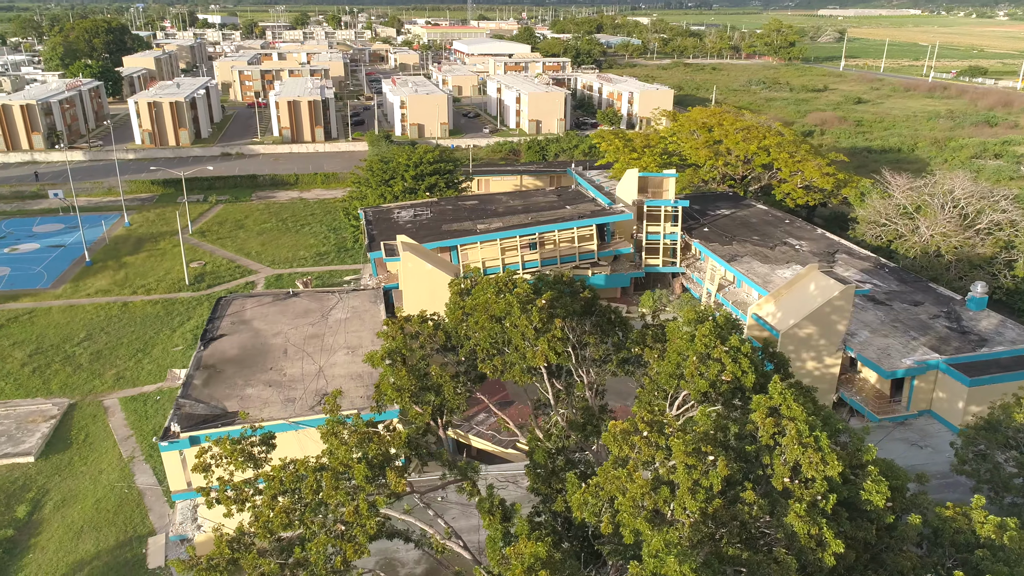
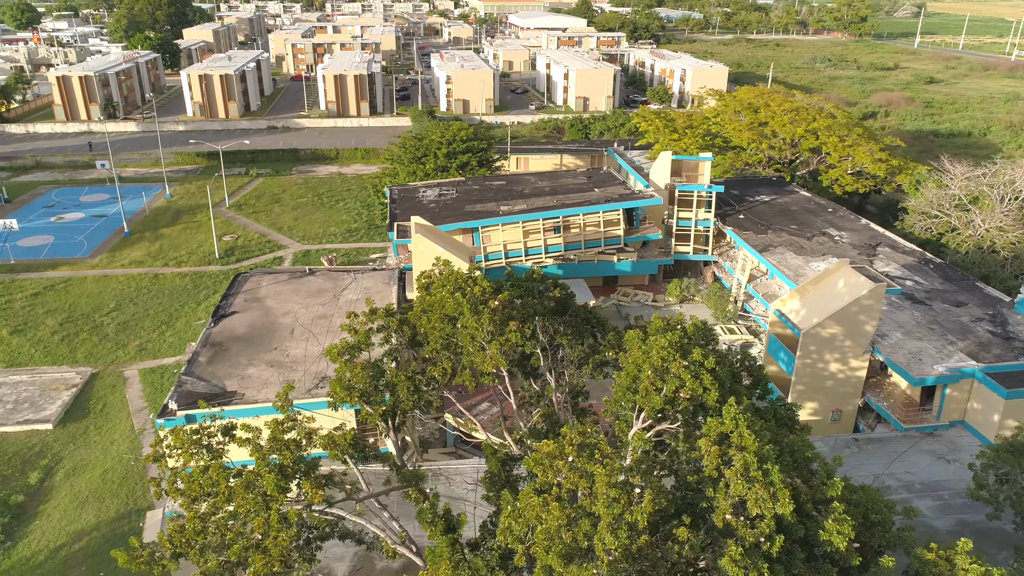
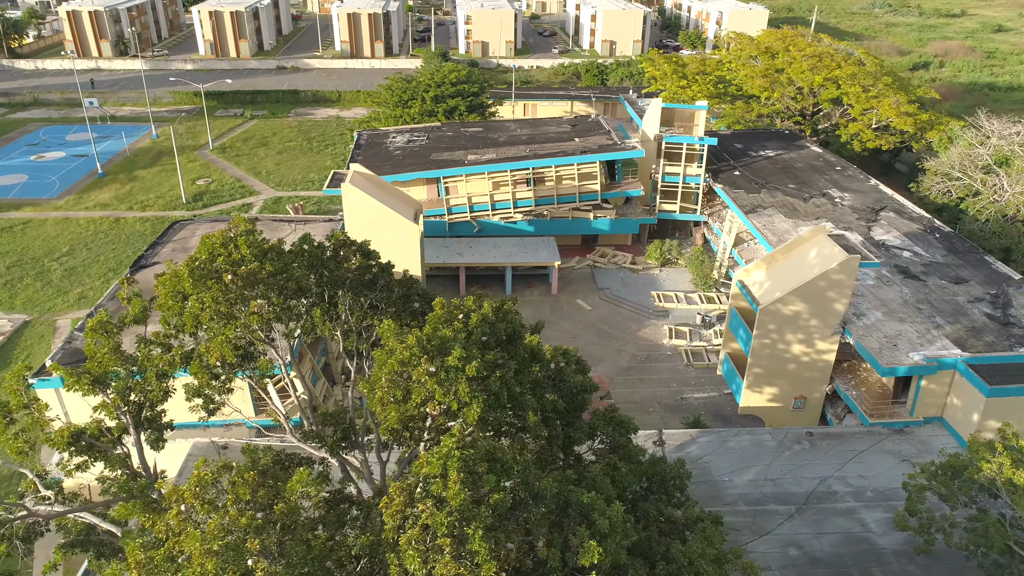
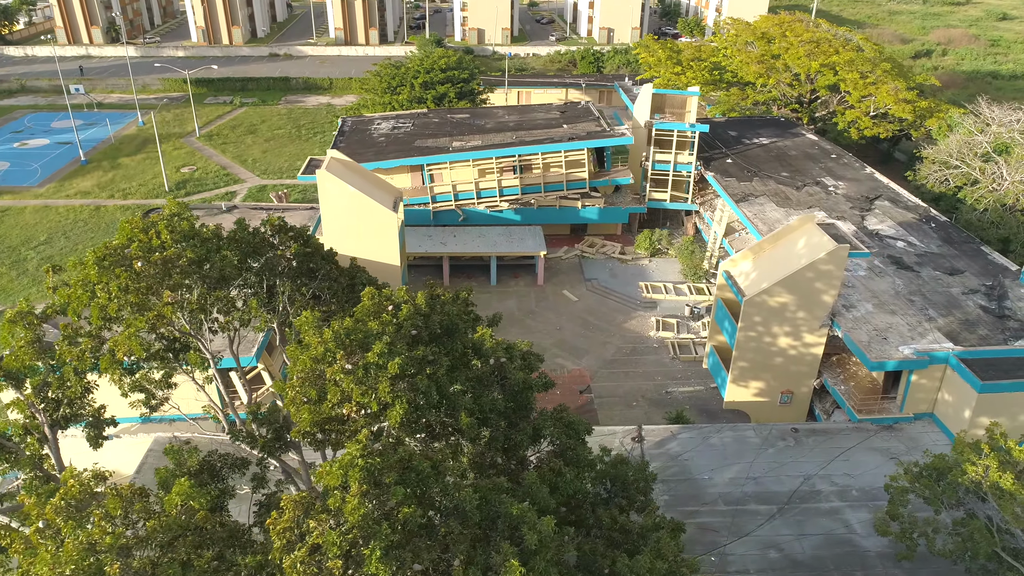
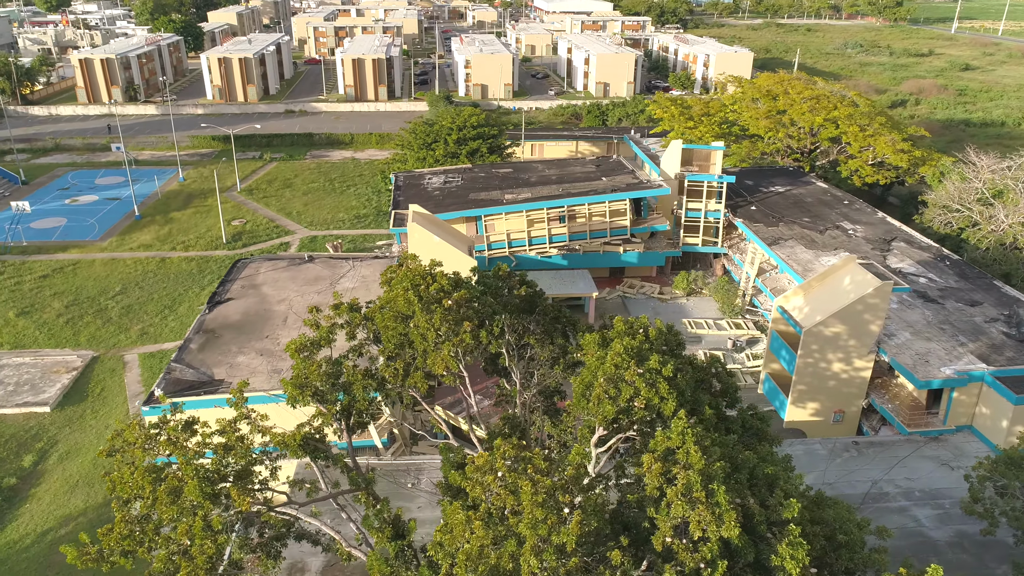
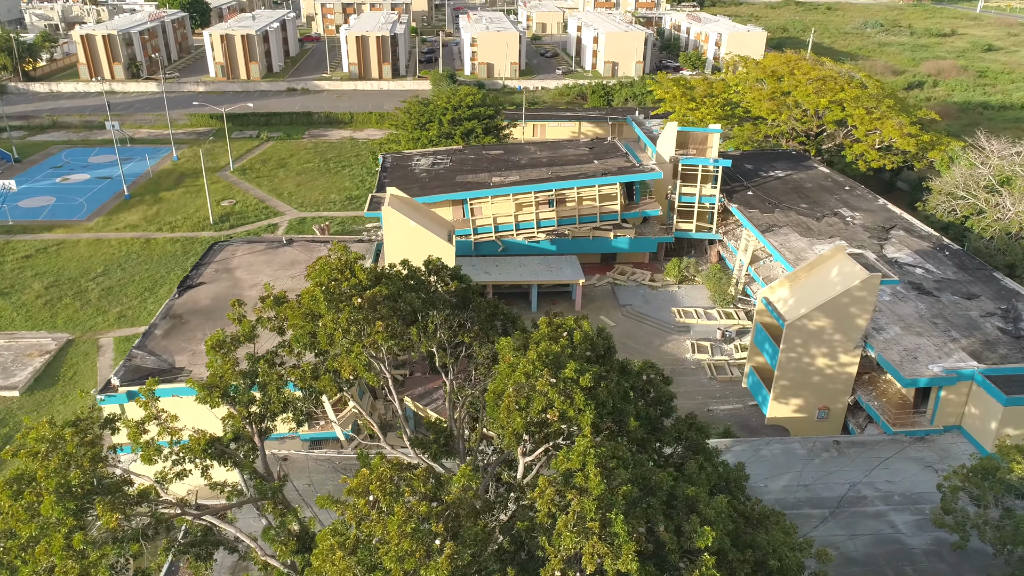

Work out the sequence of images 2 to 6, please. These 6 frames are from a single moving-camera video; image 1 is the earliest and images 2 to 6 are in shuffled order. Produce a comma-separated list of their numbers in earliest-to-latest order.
2, 5, 6, 3, 4
